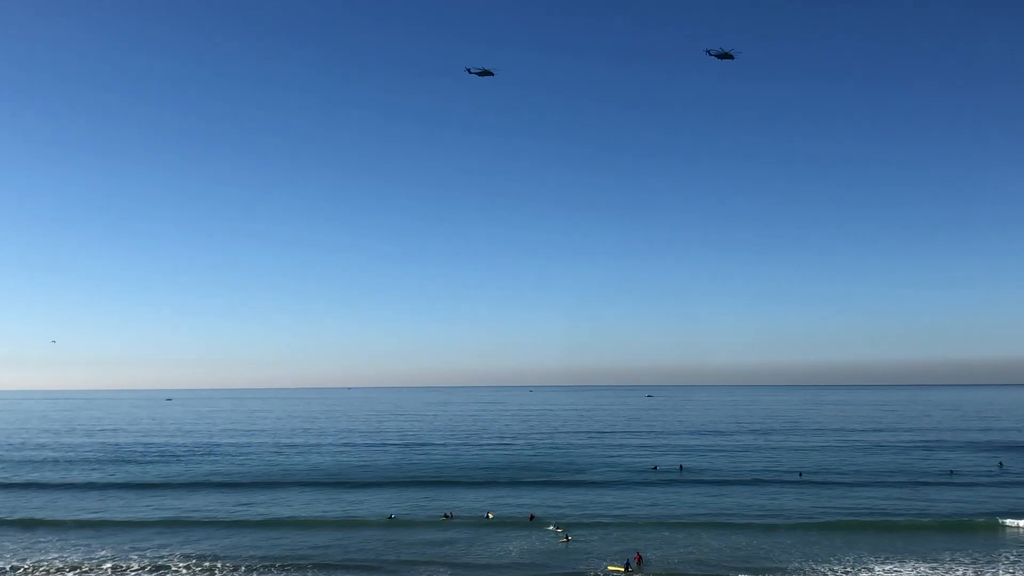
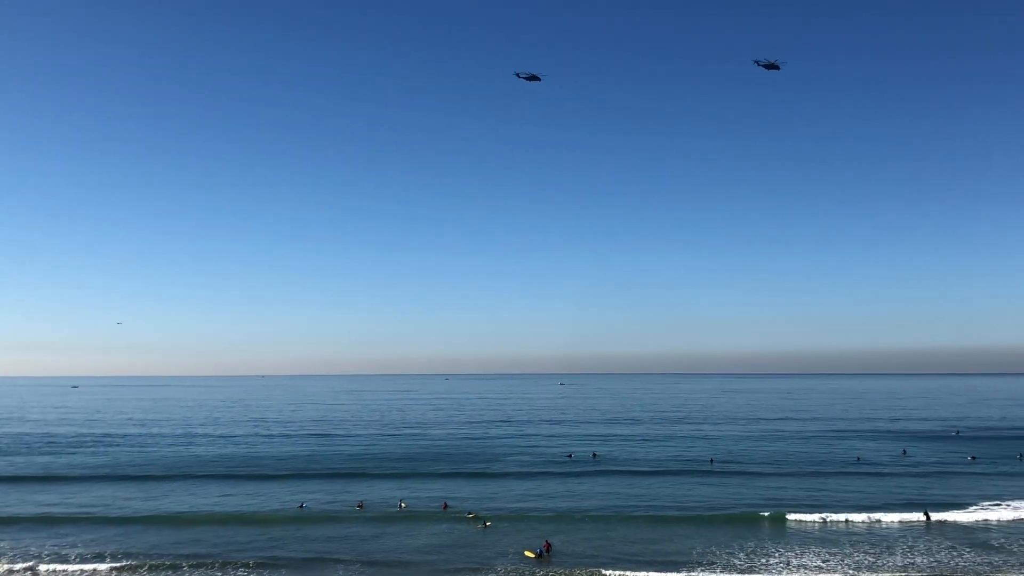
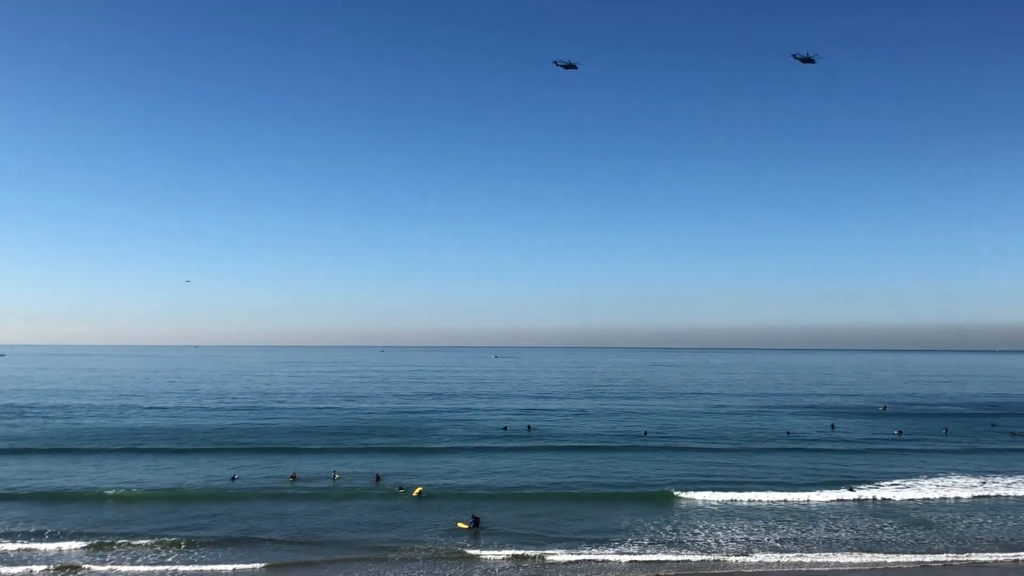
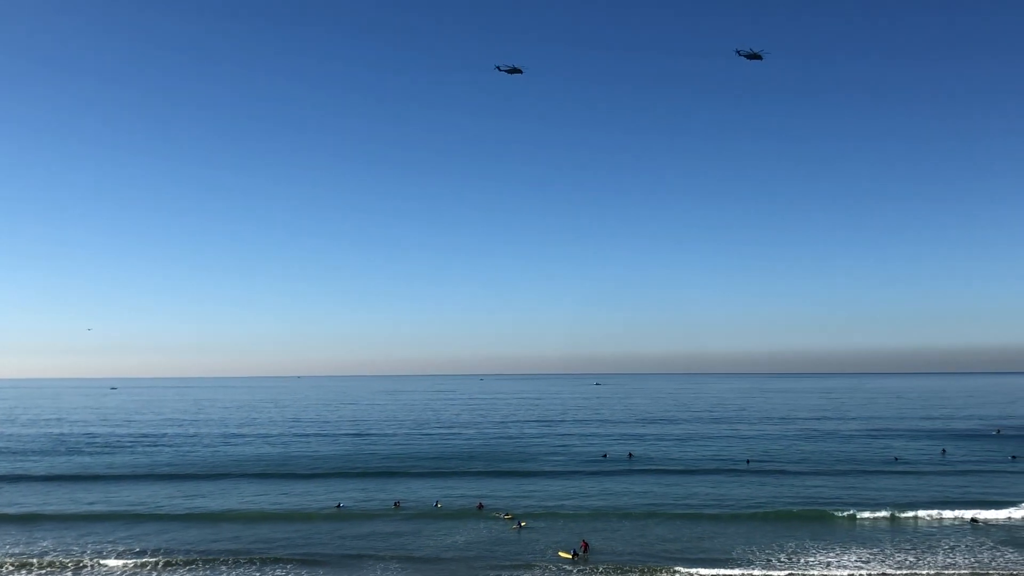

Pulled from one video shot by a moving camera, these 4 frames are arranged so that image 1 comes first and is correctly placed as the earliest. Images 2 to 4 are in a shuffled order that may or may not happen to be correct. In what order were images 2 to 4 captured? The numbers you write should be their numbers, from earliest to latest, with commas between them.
4, 2, 3
